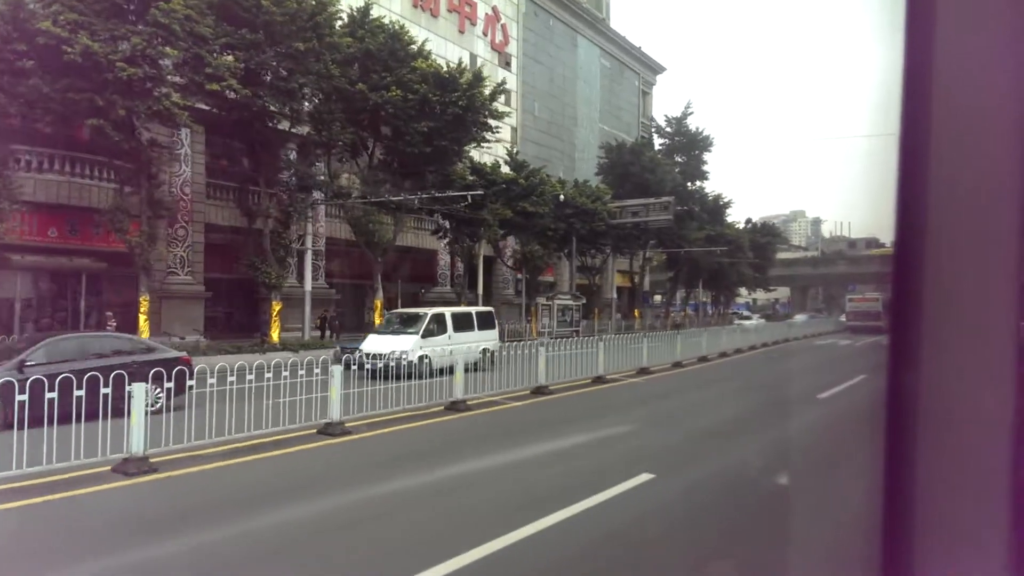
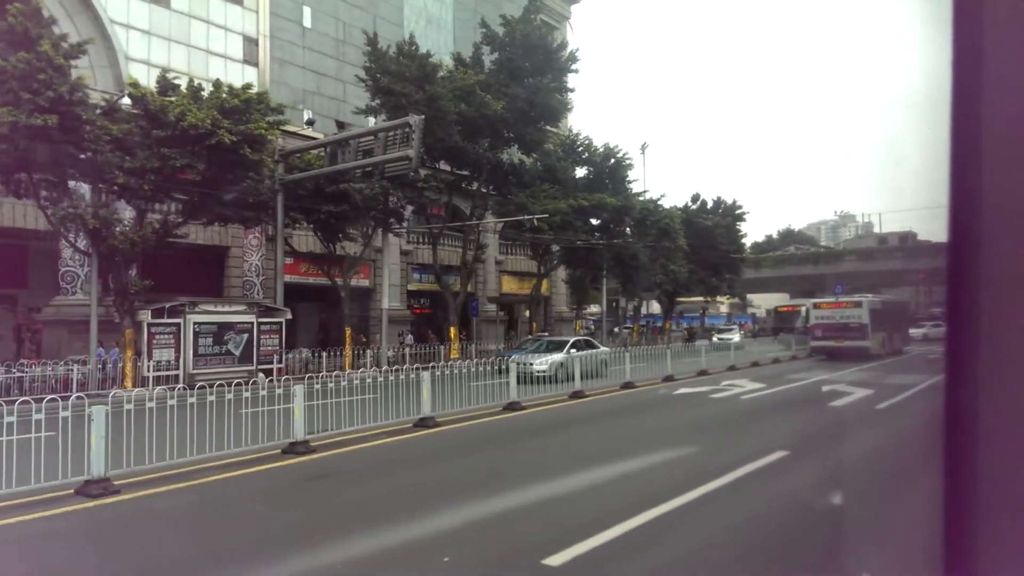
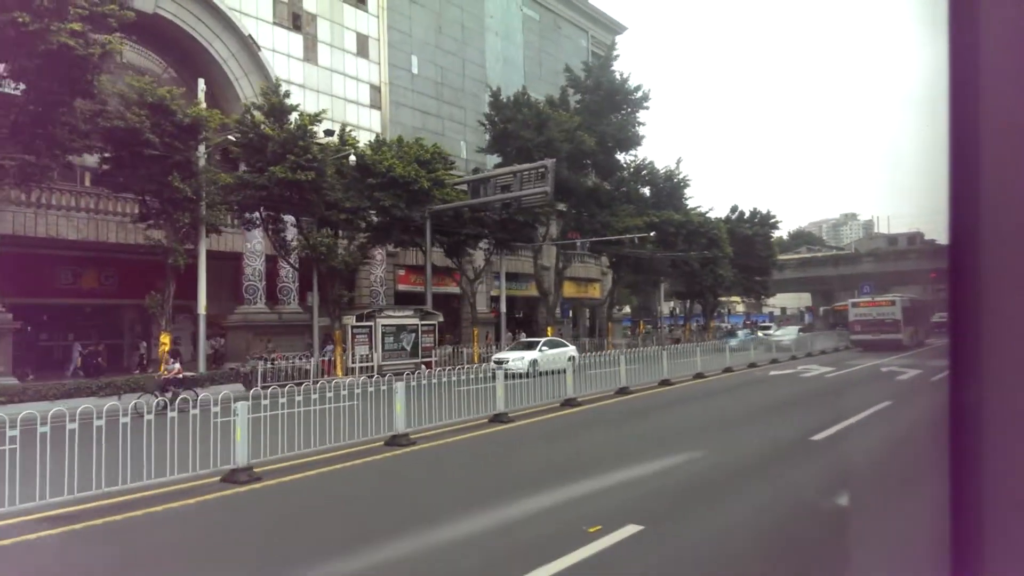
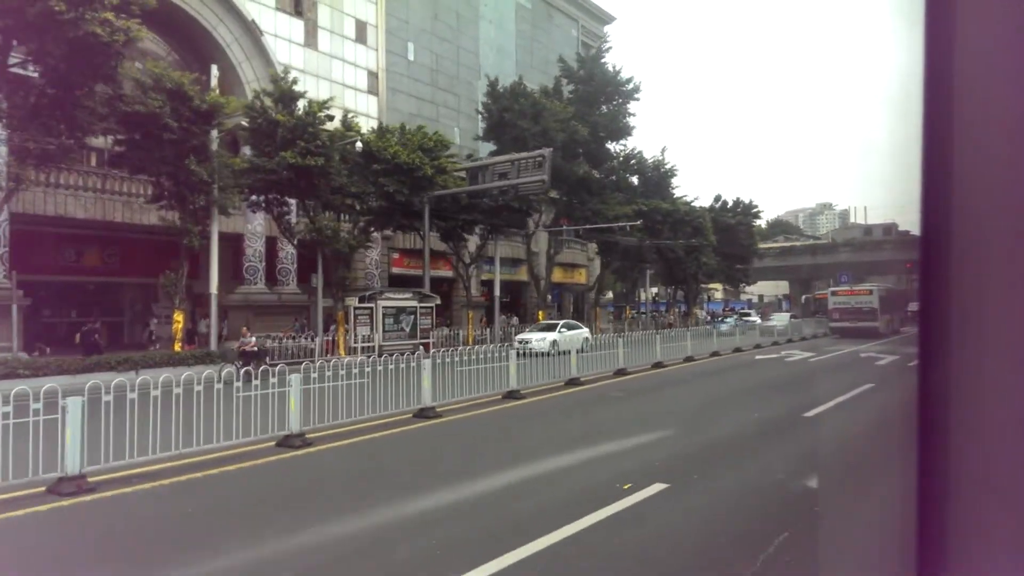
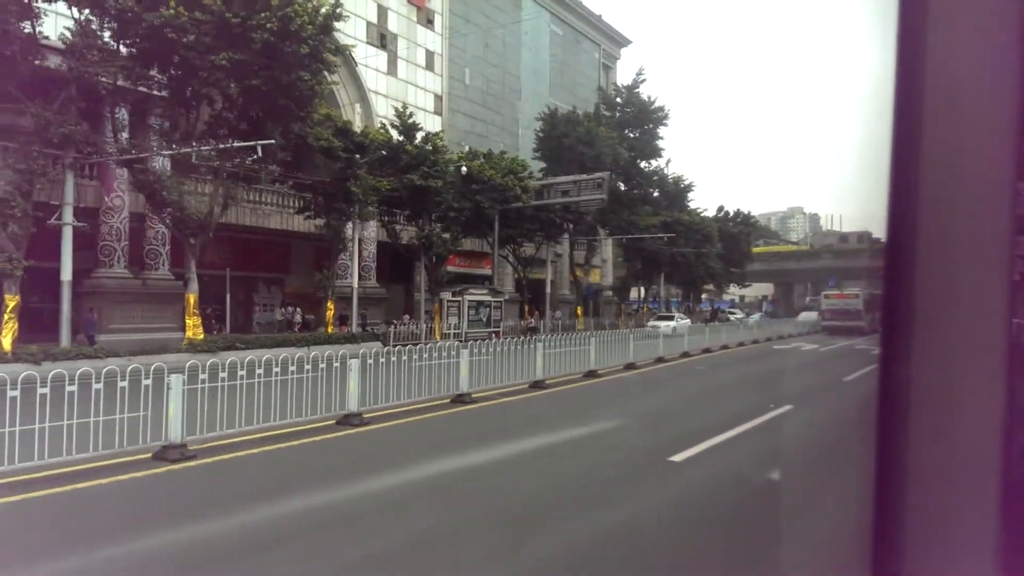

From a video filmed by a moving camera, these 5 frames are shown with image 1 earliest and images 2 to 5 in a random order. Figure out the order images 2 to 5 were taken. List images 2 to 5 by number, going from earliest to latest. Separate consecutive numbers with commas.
5, 4, 3, 2
